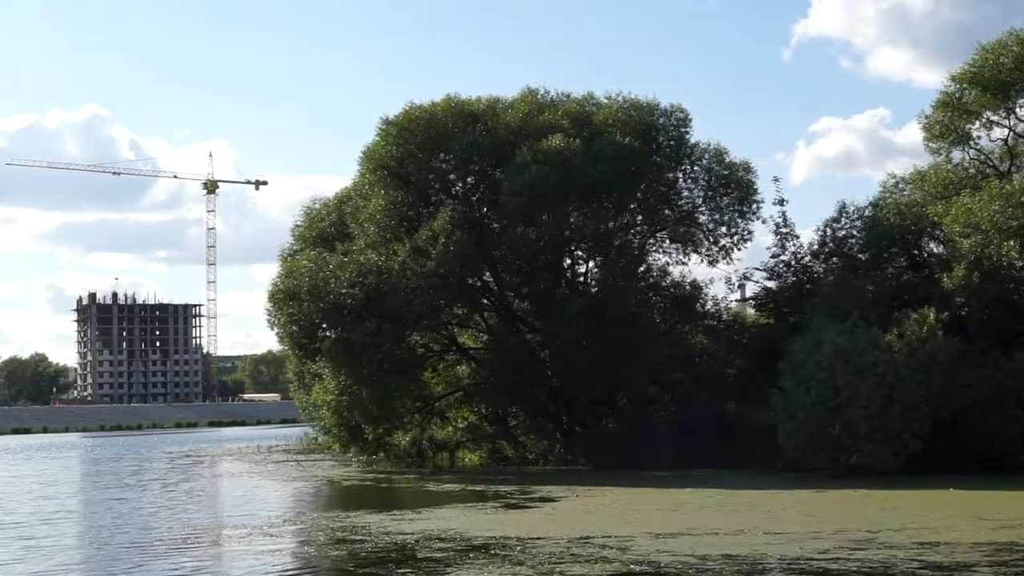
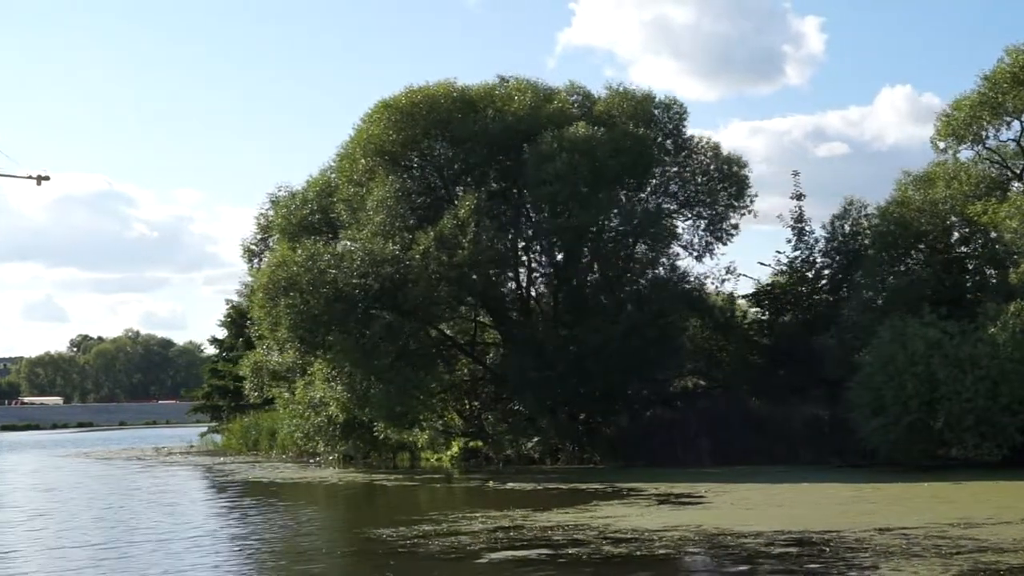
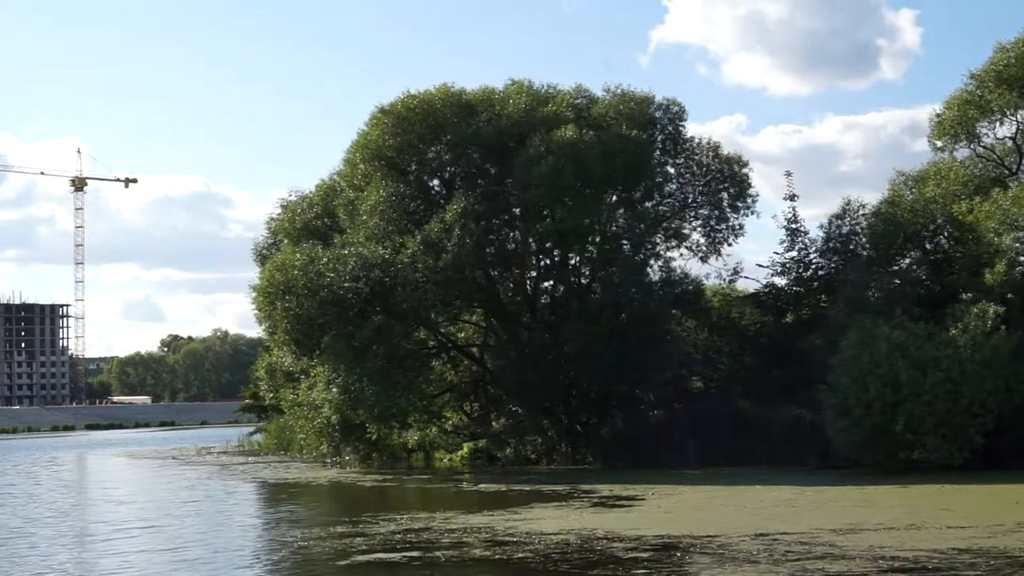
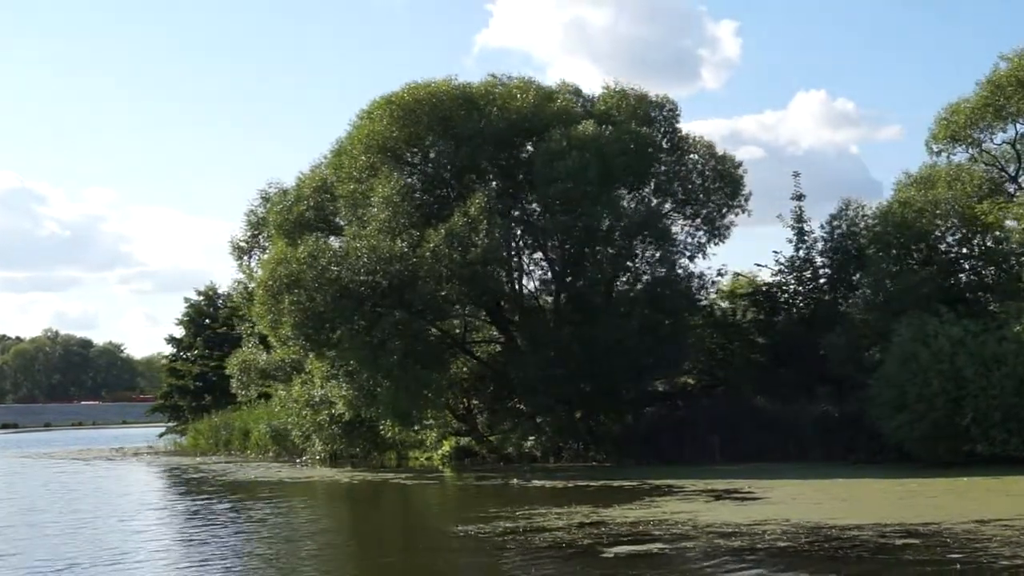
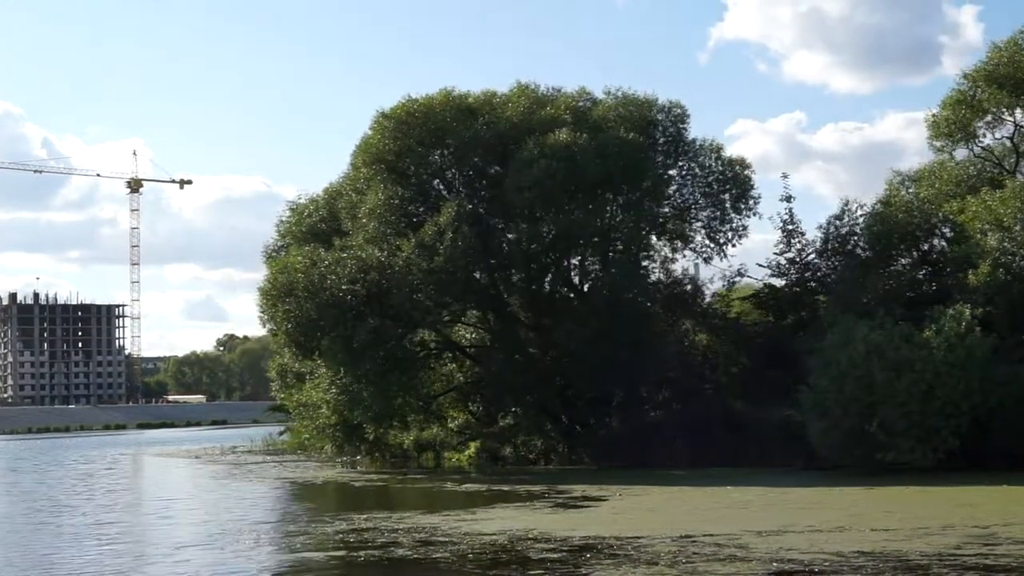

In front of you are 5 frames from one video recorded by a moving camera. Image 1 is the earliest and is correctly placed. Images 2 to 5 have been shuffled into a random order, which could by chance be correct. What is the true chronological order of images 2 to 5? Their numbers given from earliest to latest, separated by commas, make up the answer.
5, 3, 2, 4
